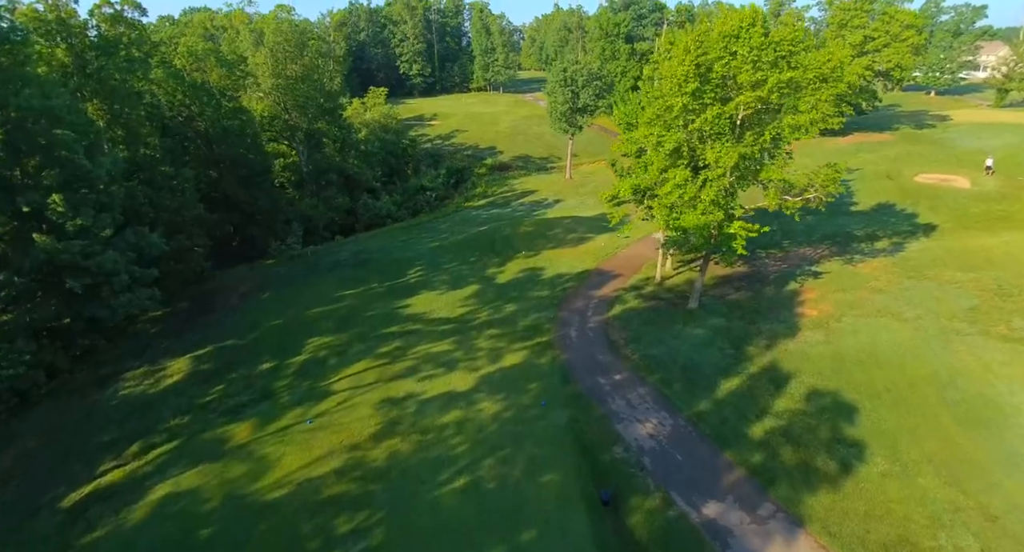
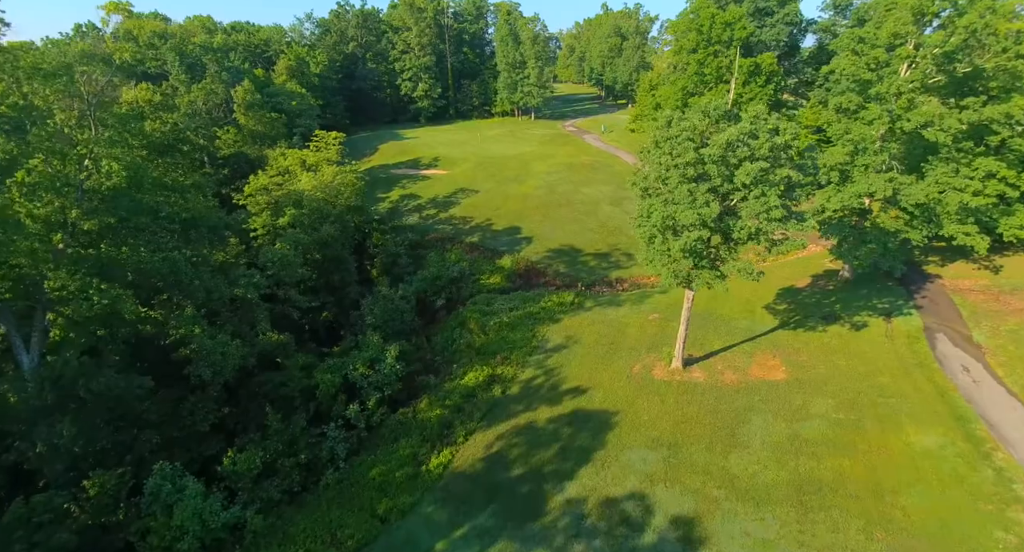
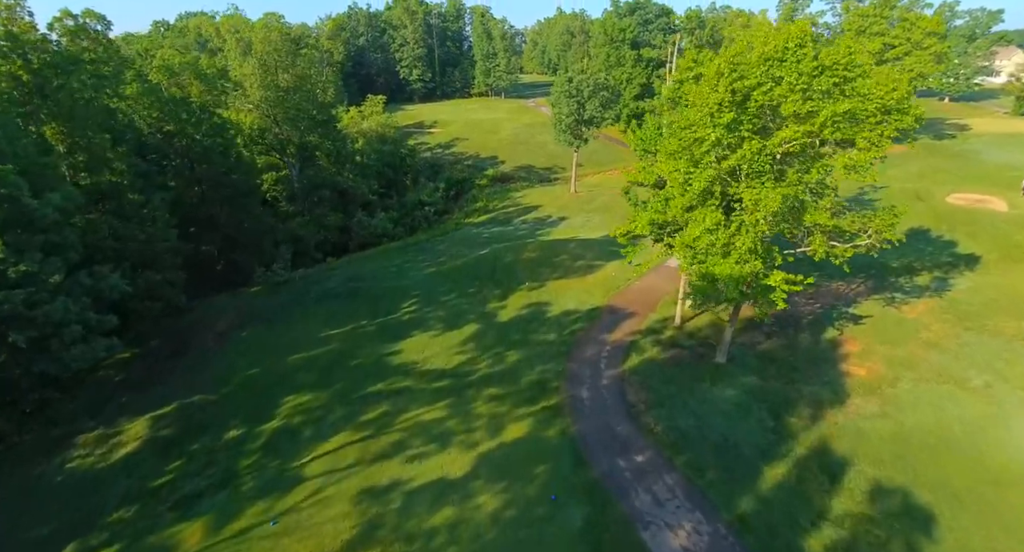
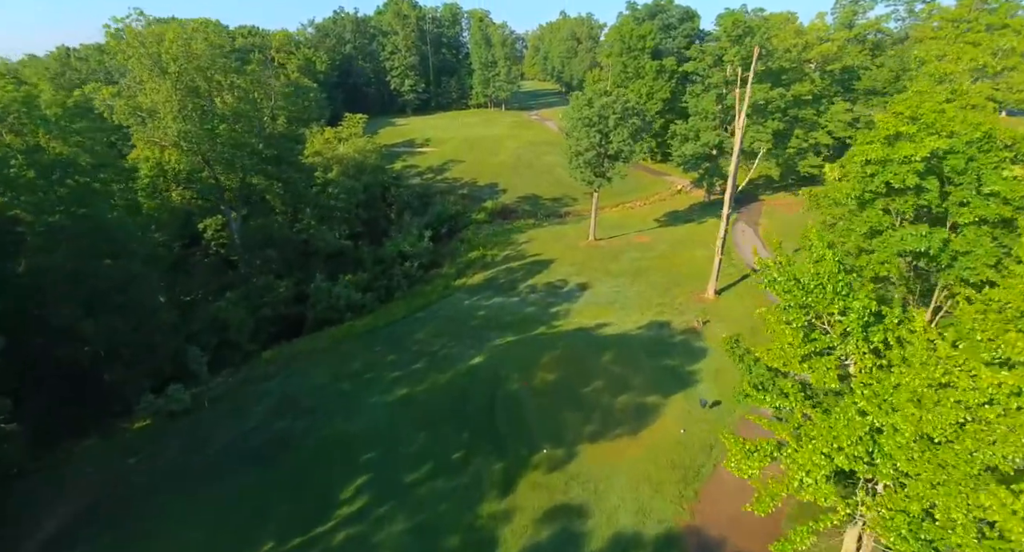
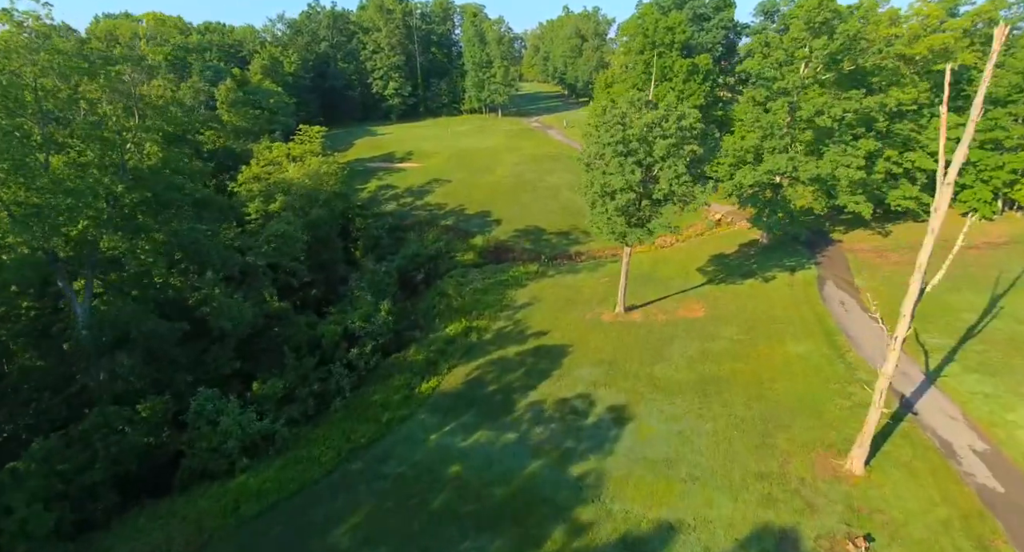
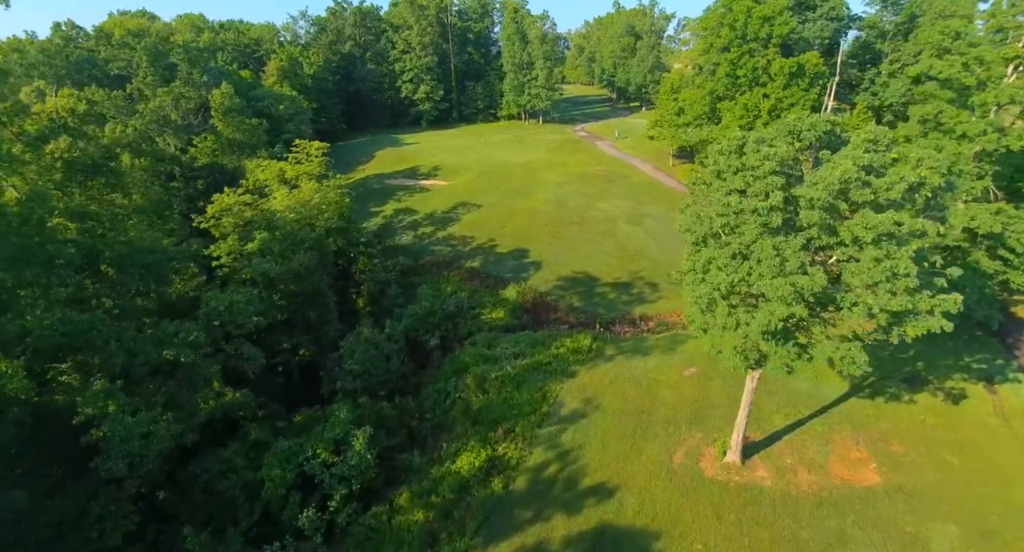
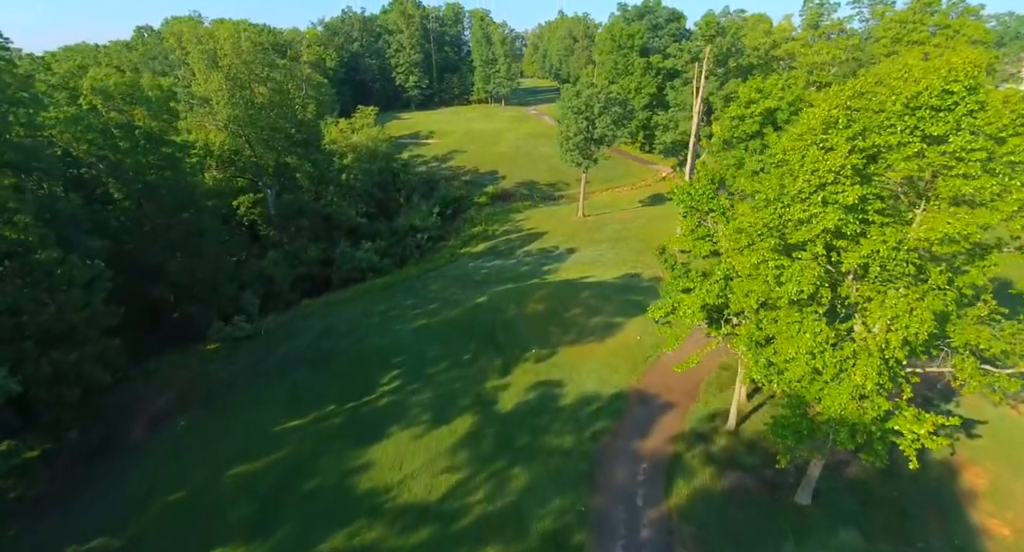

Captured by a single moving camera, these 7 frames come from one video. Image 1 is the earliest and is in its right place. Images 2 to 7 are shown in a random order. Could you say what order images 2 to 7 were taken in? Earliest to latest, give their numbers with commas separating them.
3, 7, 4, 5, 2, 6
